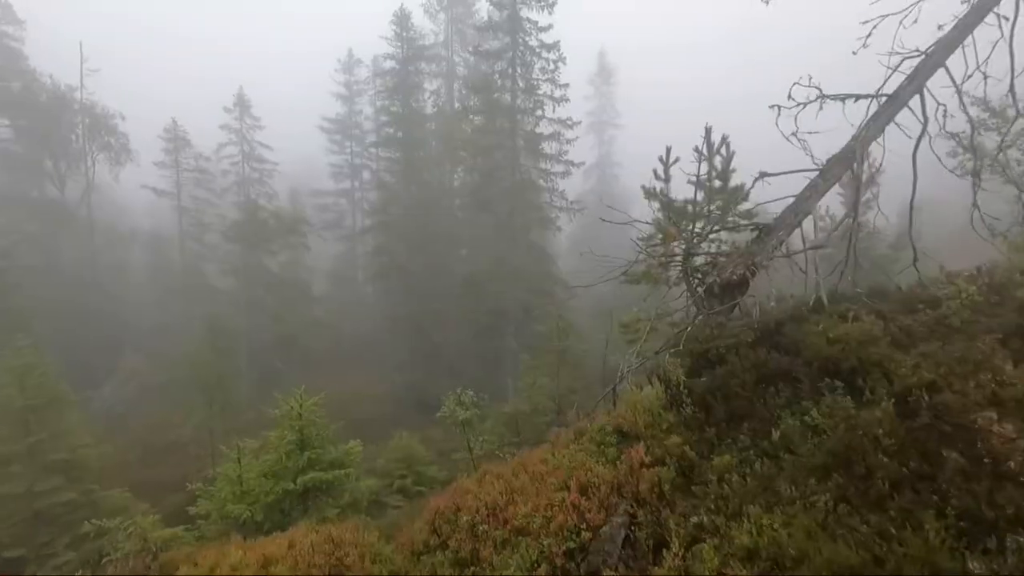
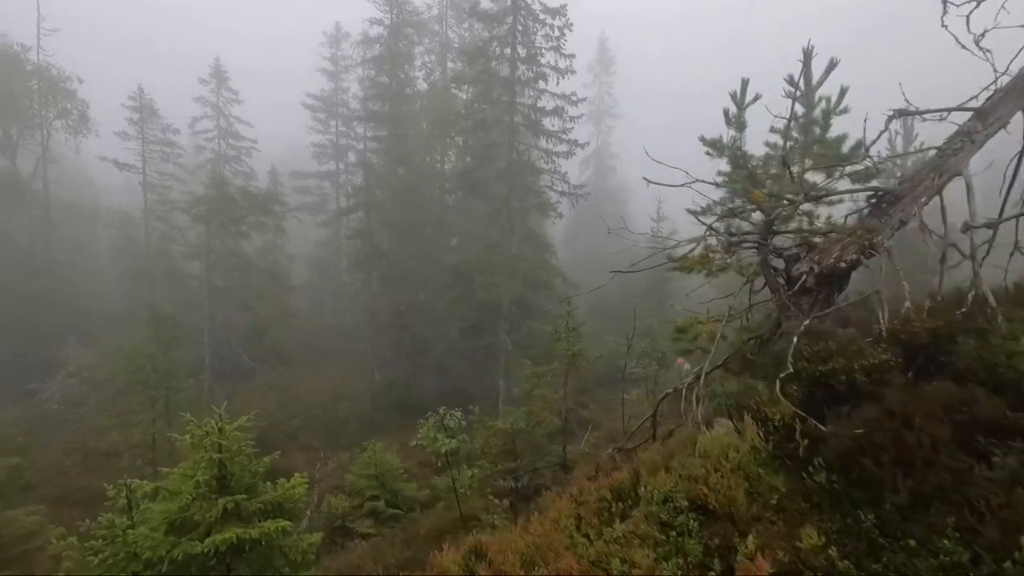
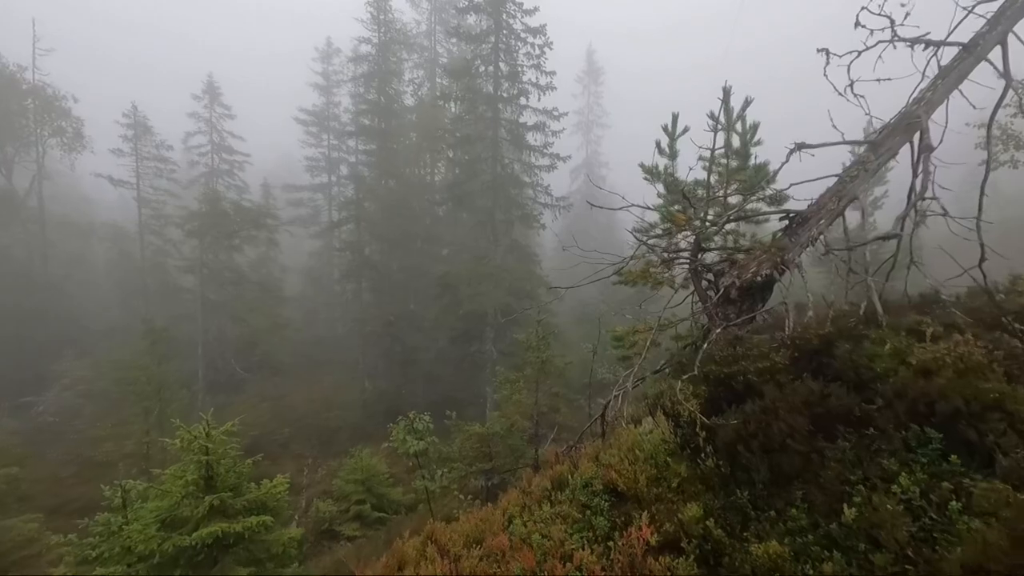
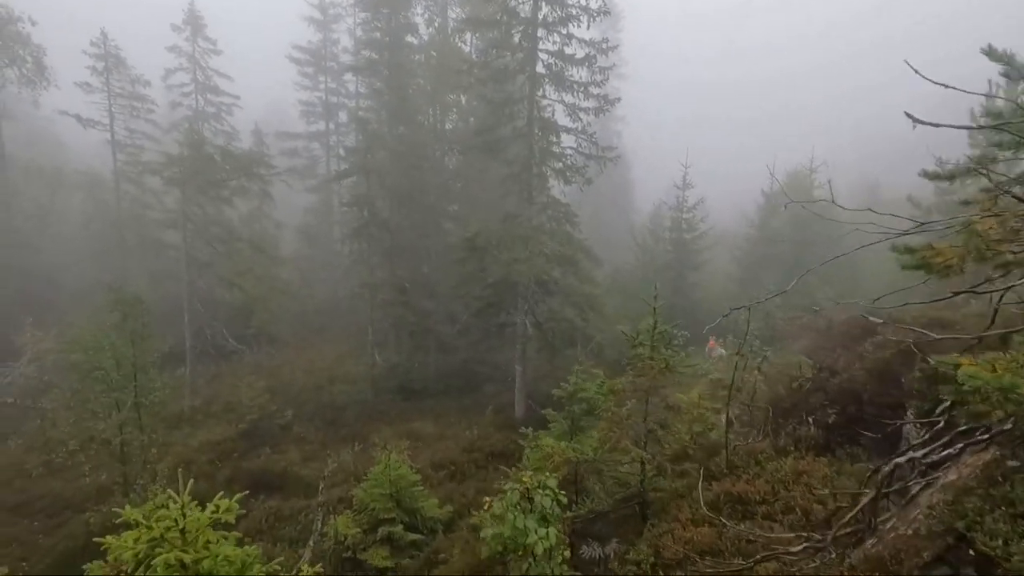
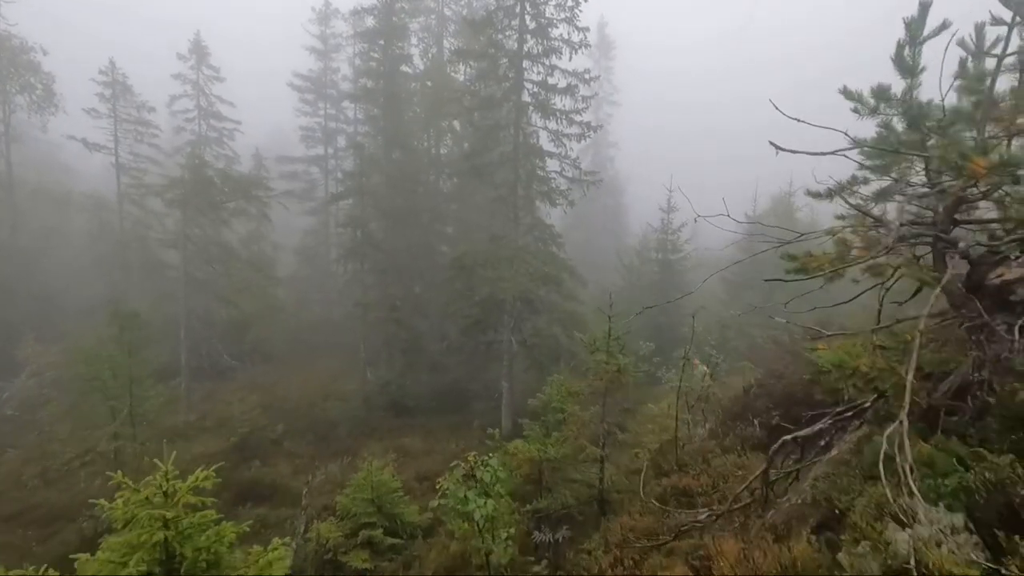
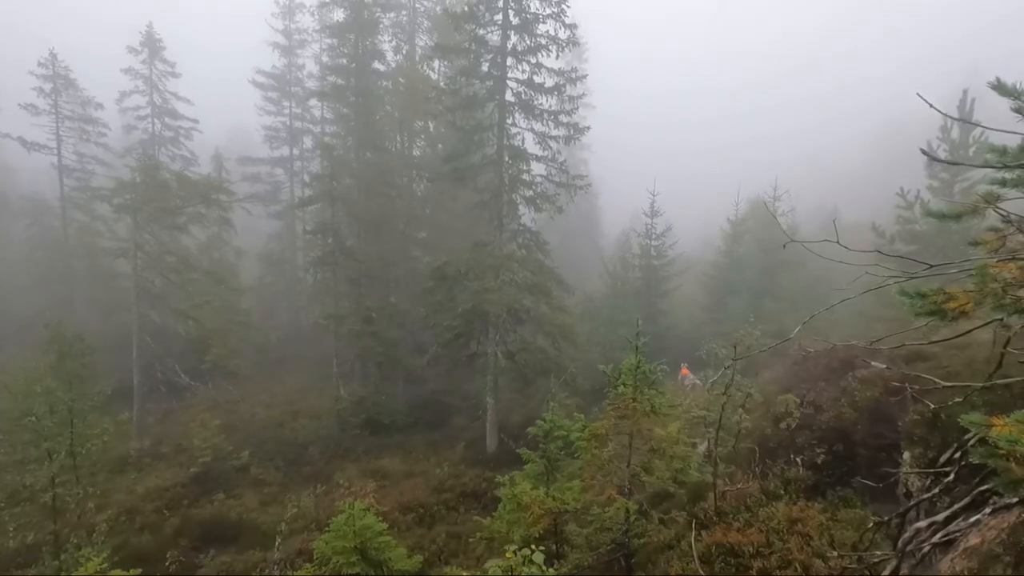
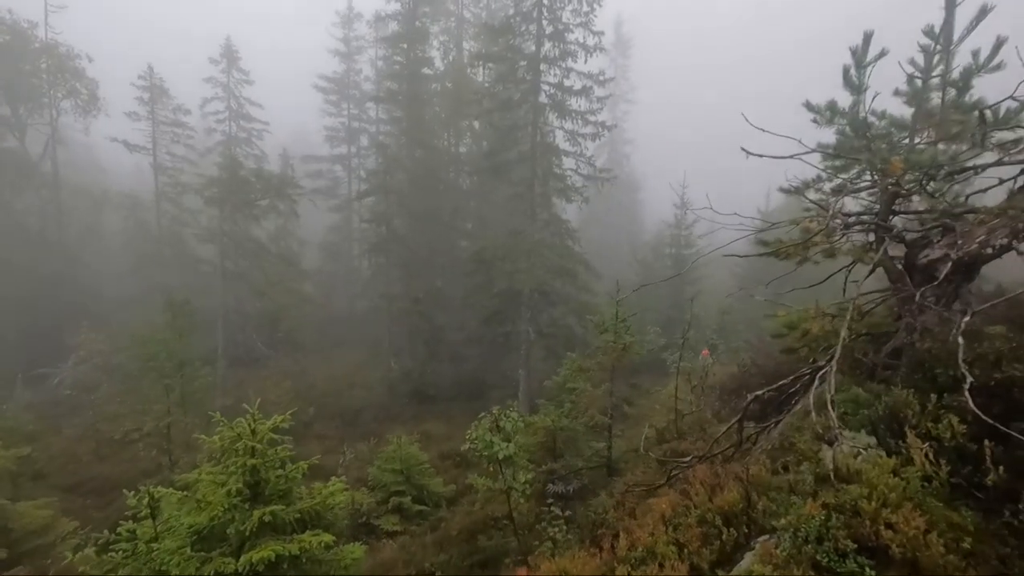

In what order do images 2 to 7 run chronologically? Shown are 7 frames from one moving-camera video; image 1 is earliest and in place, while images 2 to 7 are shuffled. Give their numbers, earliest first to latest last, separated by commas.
3, 2, 7, 5, 4, 6
